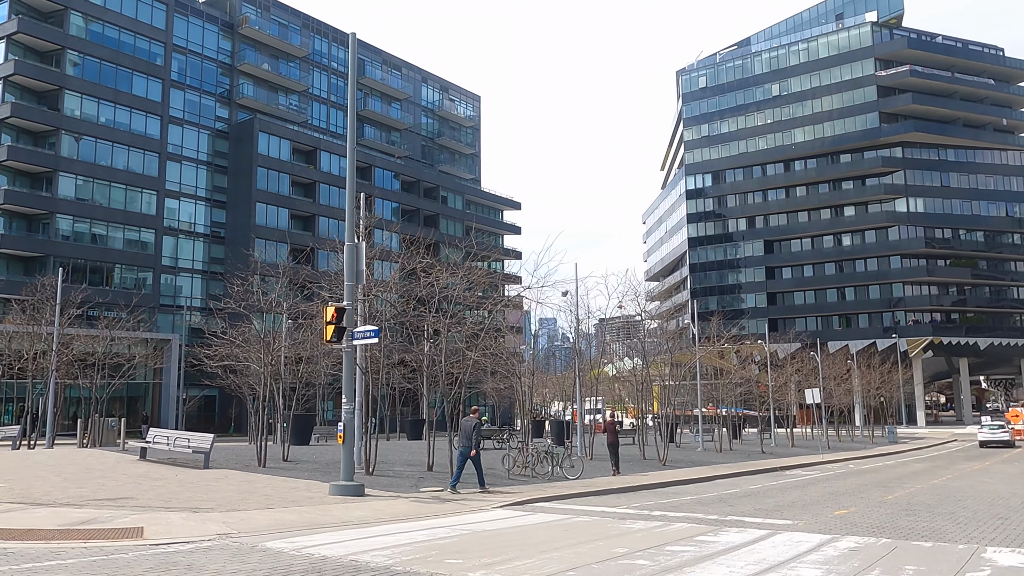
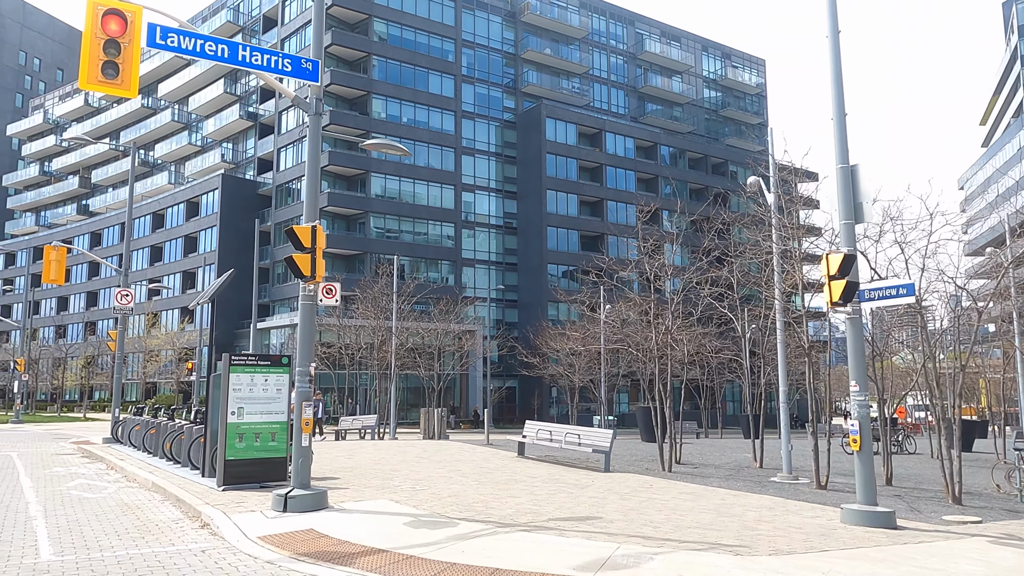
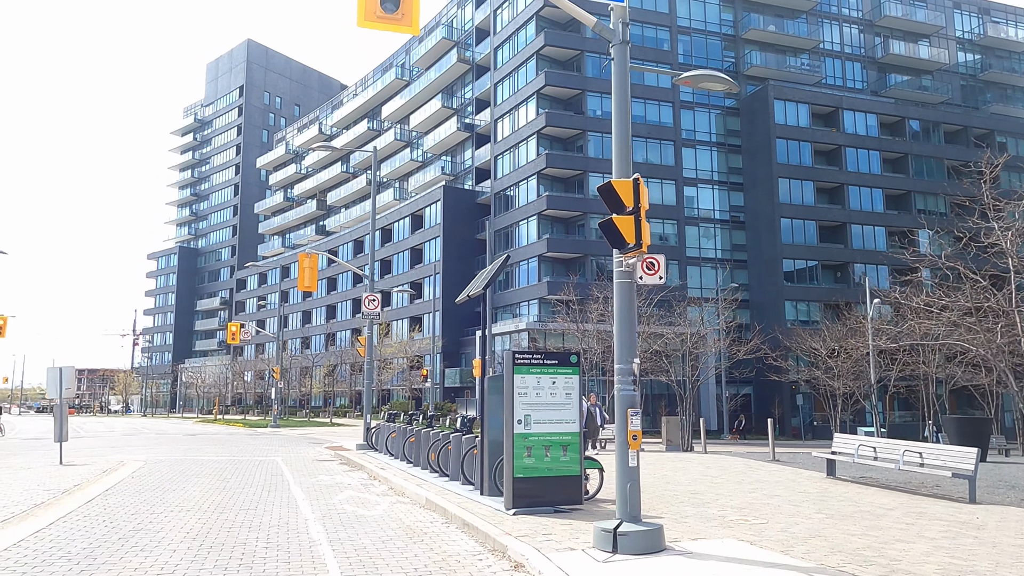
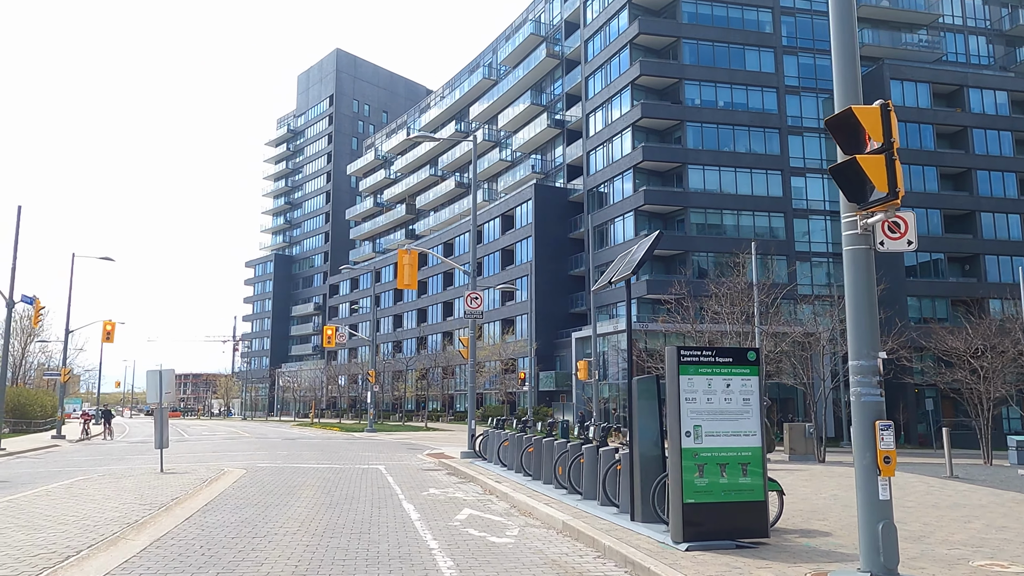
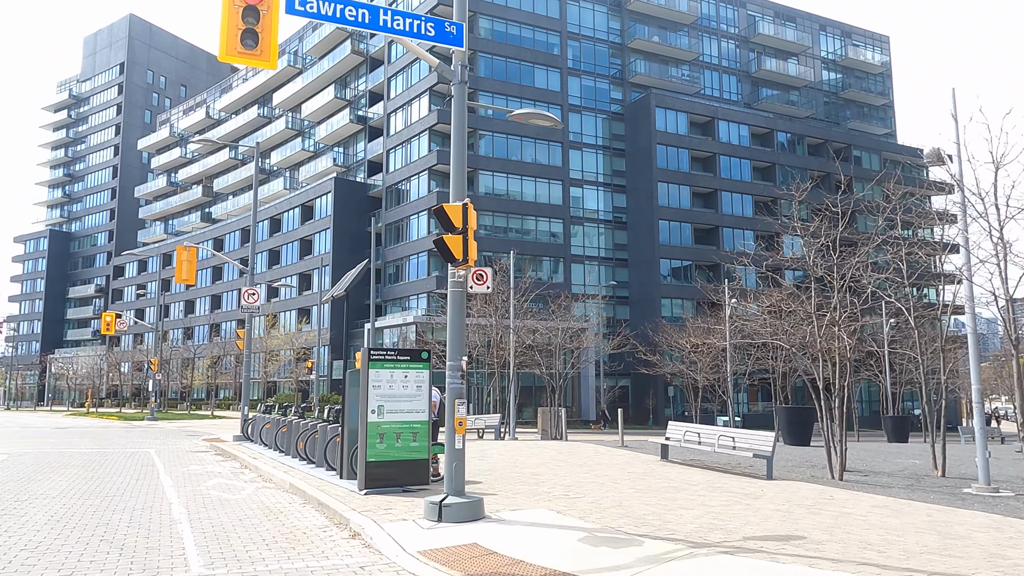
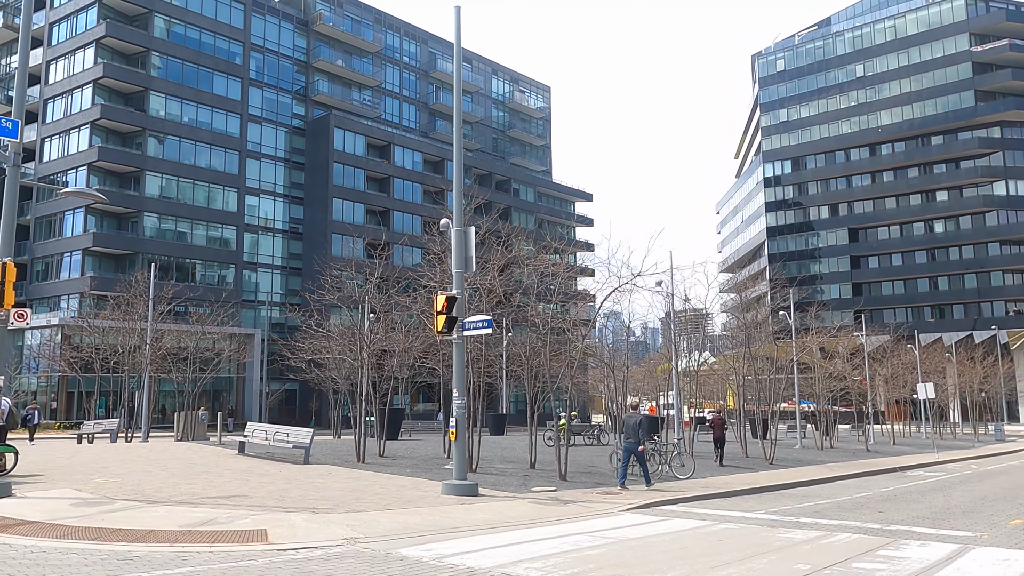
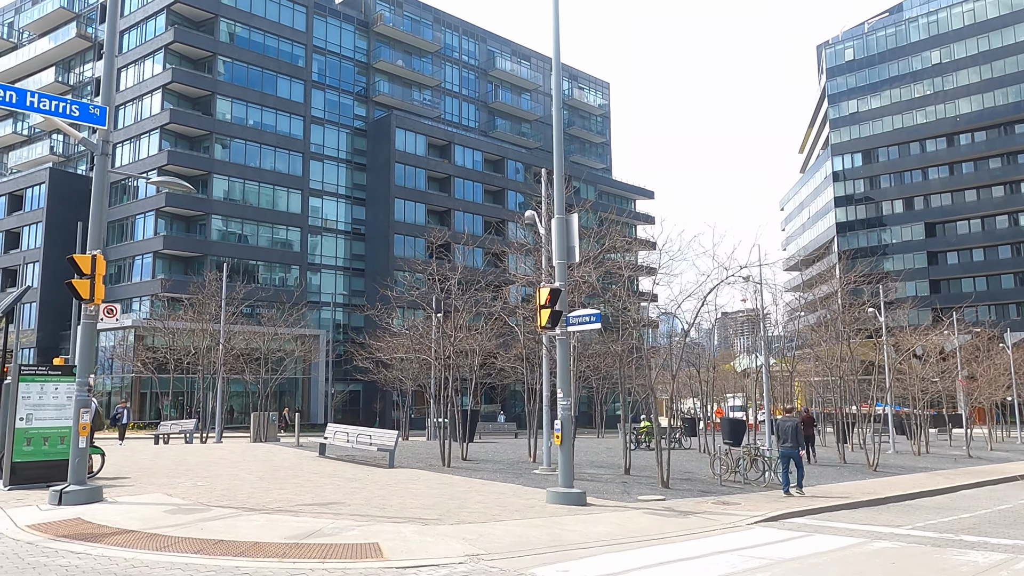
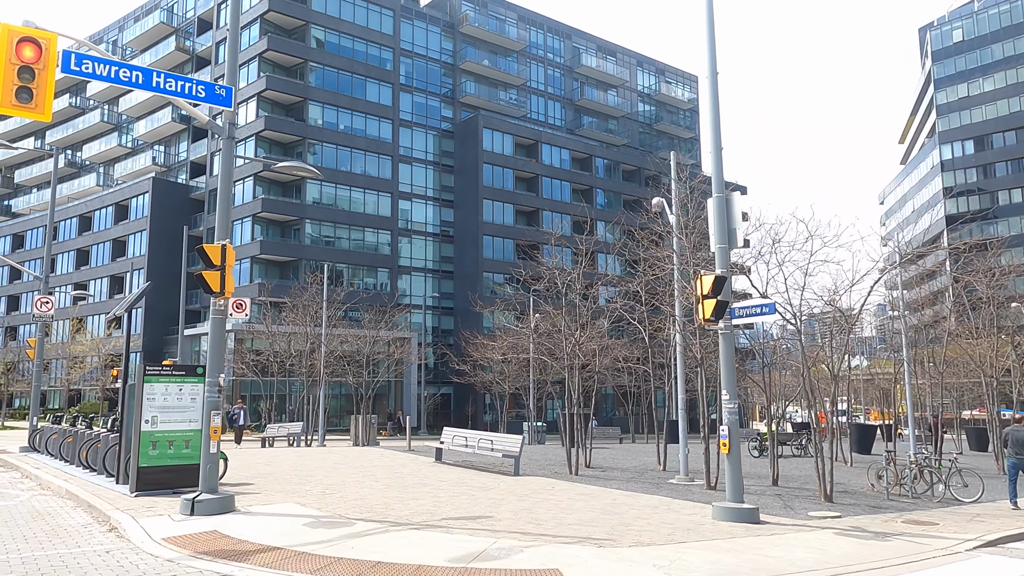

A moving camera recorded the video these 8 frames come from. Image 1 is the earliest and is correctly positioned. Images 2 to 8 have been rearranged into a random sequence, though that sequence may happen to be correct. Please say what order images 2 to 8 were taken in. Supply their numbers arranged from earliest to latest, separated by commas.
6, 7, 8, 2, 5, 3, 4
